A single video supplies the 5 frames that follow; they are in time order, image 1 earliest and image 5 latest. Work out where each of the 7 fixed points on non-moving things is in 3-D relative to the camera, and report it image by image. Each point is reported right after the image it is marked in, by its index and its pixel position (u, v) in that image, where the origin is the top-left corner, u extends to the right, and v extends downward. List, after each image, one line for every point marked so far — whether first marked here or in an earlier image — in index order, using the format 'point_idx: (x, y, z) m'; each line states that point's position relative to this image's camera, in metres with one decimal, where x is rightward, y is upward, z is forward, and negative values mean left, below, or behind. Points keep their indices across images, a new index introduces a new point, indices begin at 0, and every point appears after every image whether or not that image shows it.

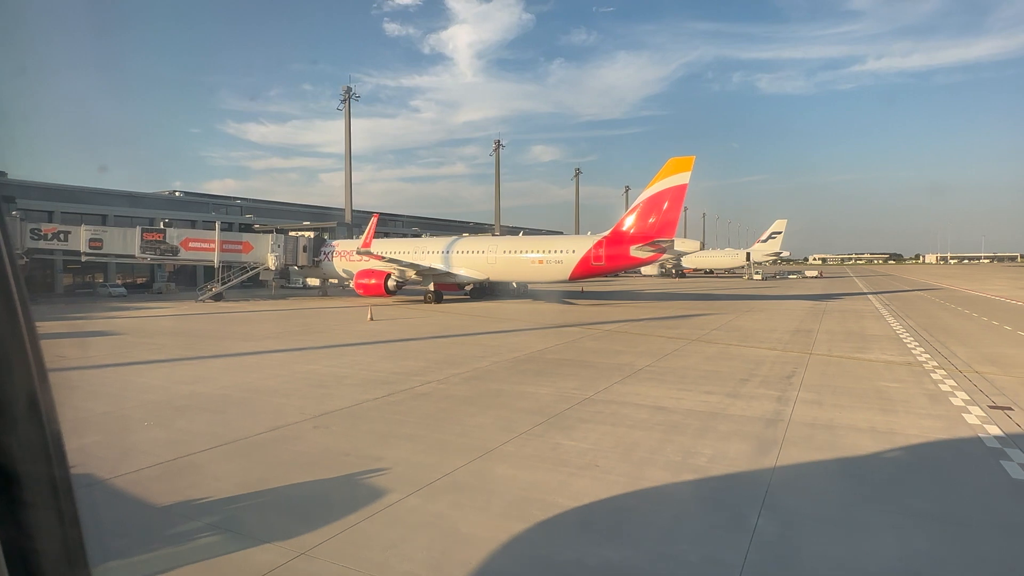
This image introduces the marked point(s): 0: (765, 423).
0: (+3.3, -1.8, +7.5) m
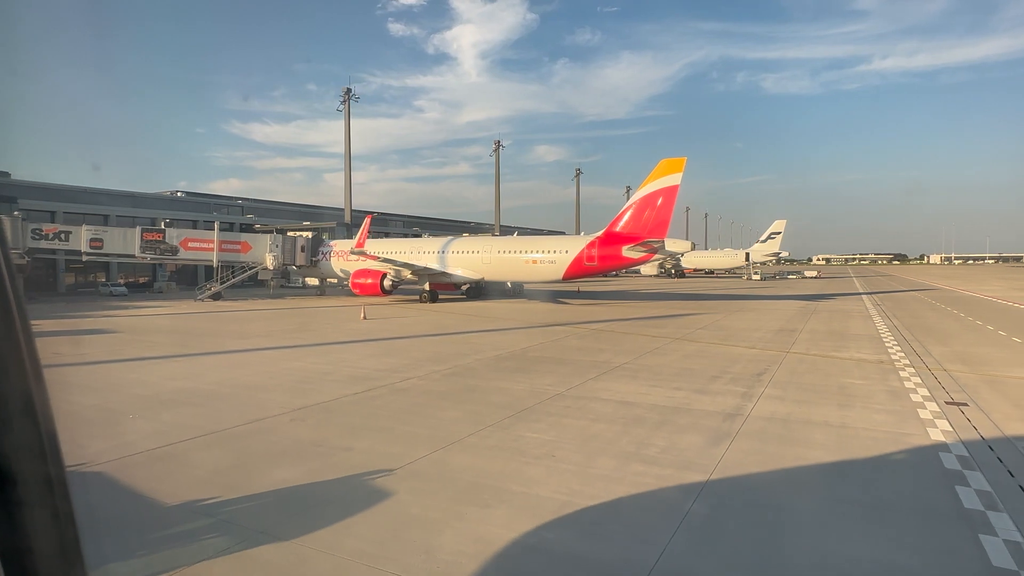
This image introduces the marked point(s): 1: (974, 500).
0: (+2.8, -1.8, +7.8) m
1: (+4.1, -1.9, +5.1) m
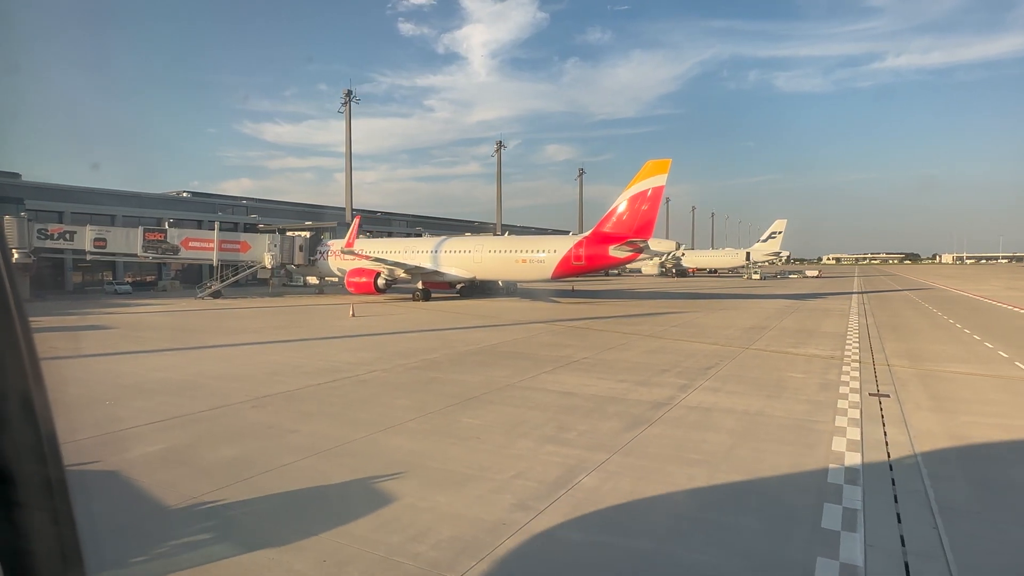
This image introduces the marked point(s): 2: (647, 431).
0: (+2.0, -1.7, +8.4) m
1: (+3.2, -1.9, +5.6) m
2: (+1.7, -1.8, +7.1) m
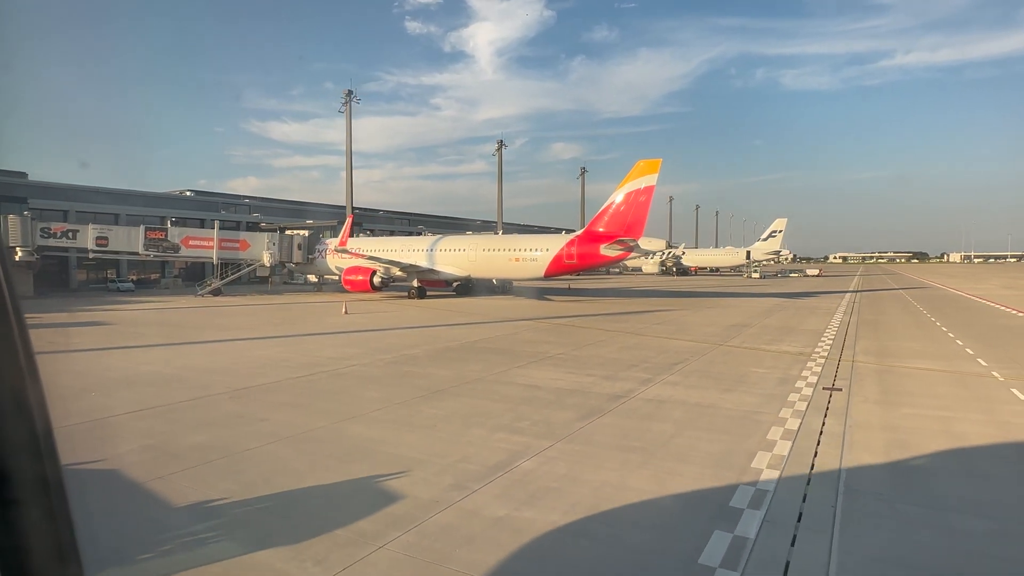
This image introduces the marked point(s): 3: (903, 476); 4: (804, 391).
0: (+1.5, -1.7, +8.7) m
1: (+2.6, -1.8, +6.0) m
2: (+1.1, -1.7, +7.5) m
3: (+3.9, -1.8, +5.6) m
4: (+4.7, -1.7, +9.2) m
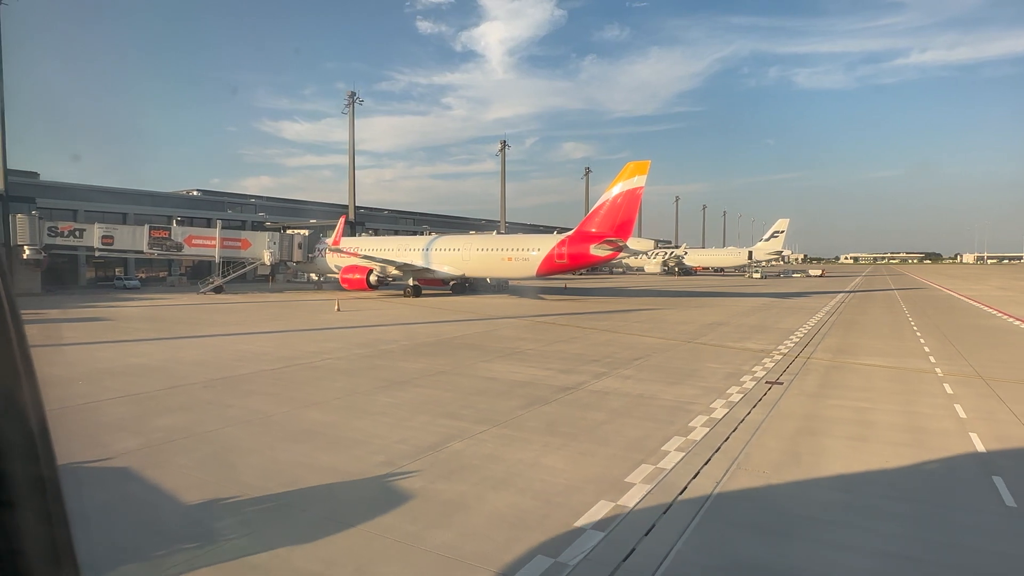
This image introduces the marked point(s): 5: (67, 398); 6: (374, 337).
0: (+0.7, -1.6, +9.3) m
1: (+1.9, -1.8, +6.5) m
2: (+0.4, -1.7, +8.1) m
3: (+3.1, -1.8, +6.1) m
4: (+4.0, -1.6, +9.7) m
5: (-7.0, -1.7, +9.0) m
6: (-3.7, -1.3, +15.2) m
